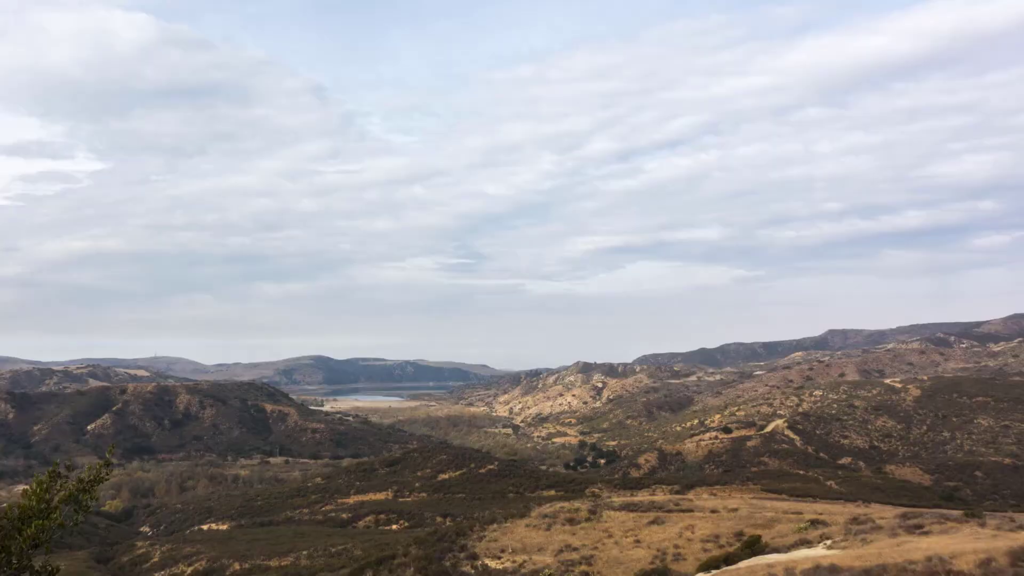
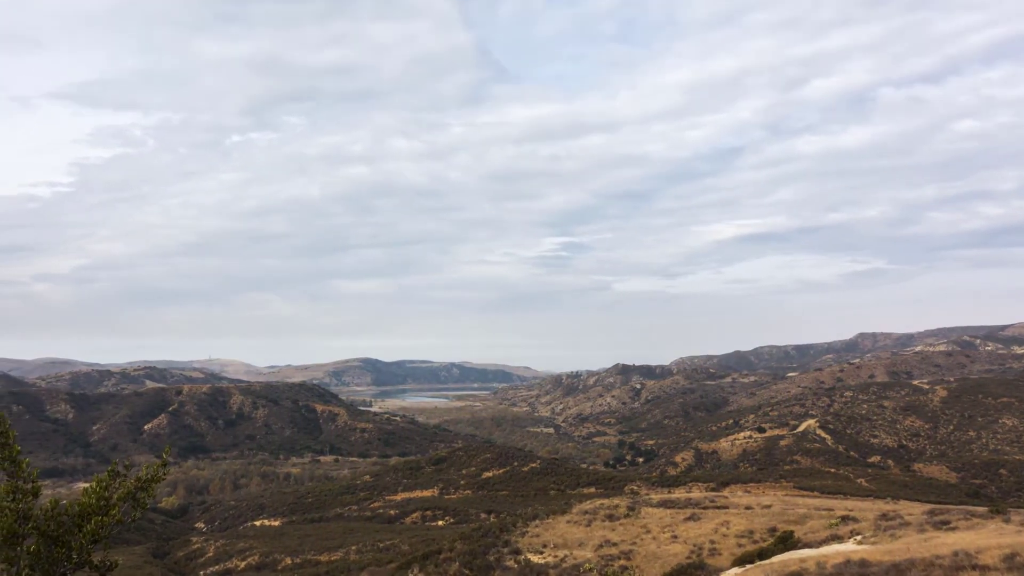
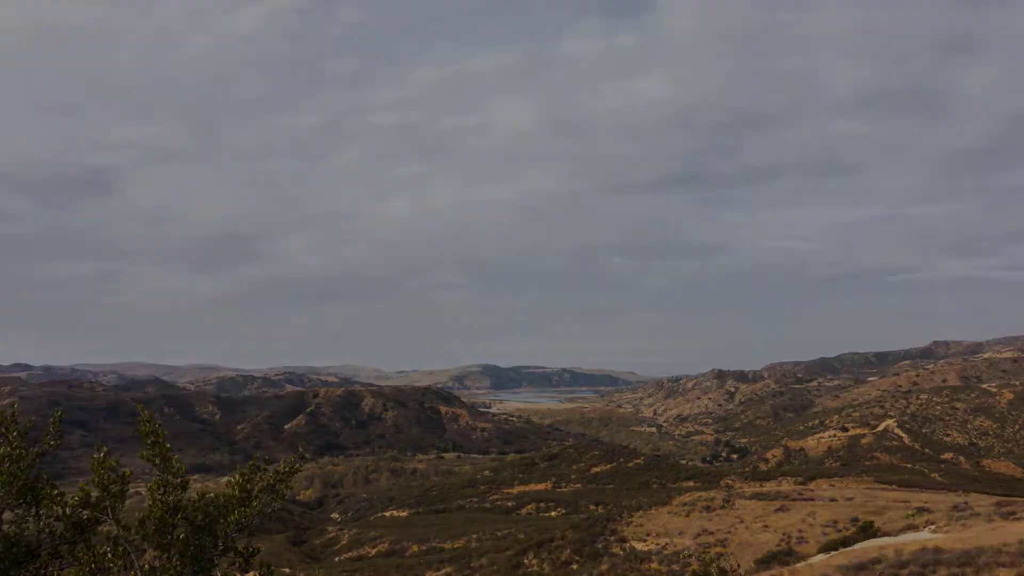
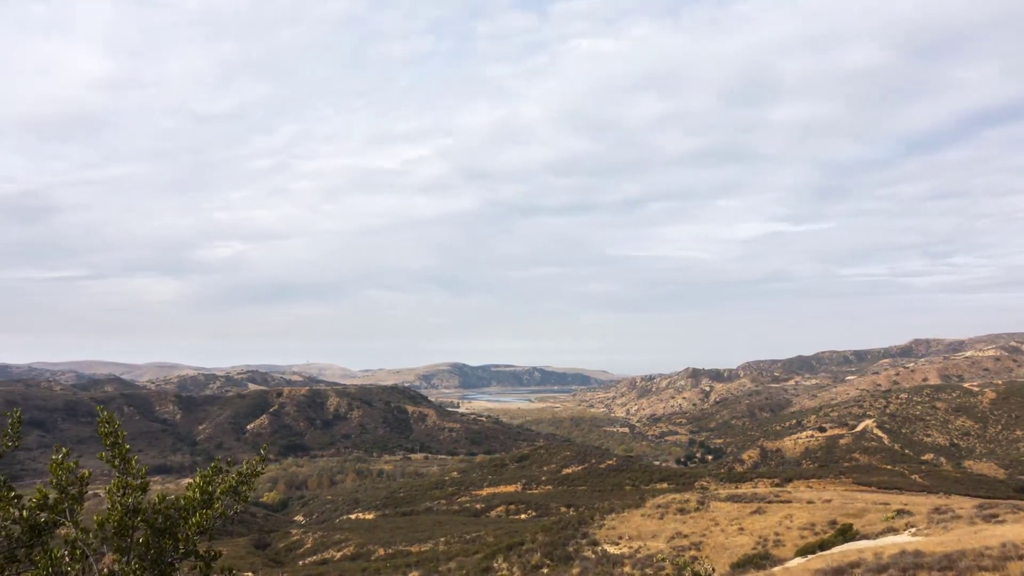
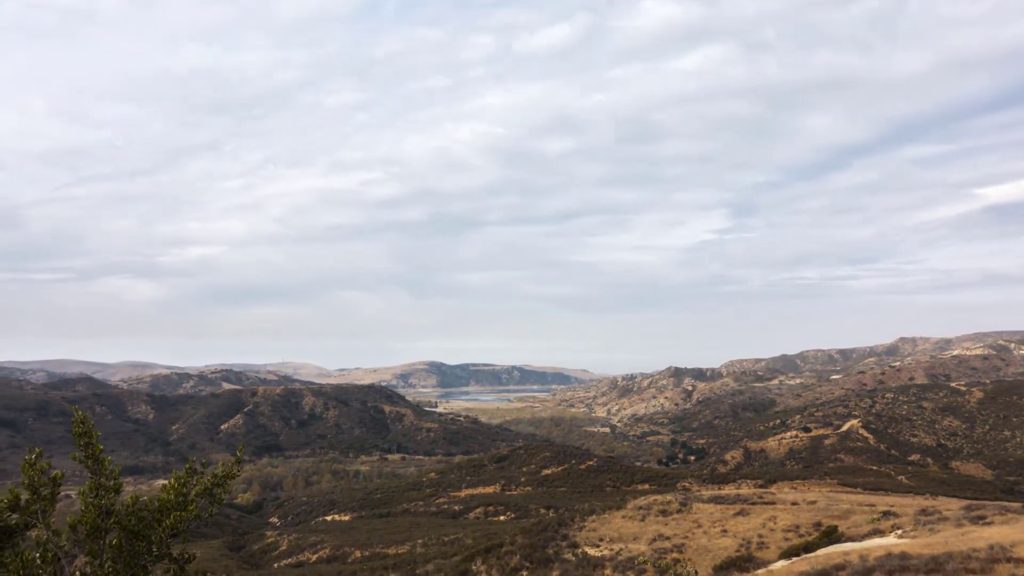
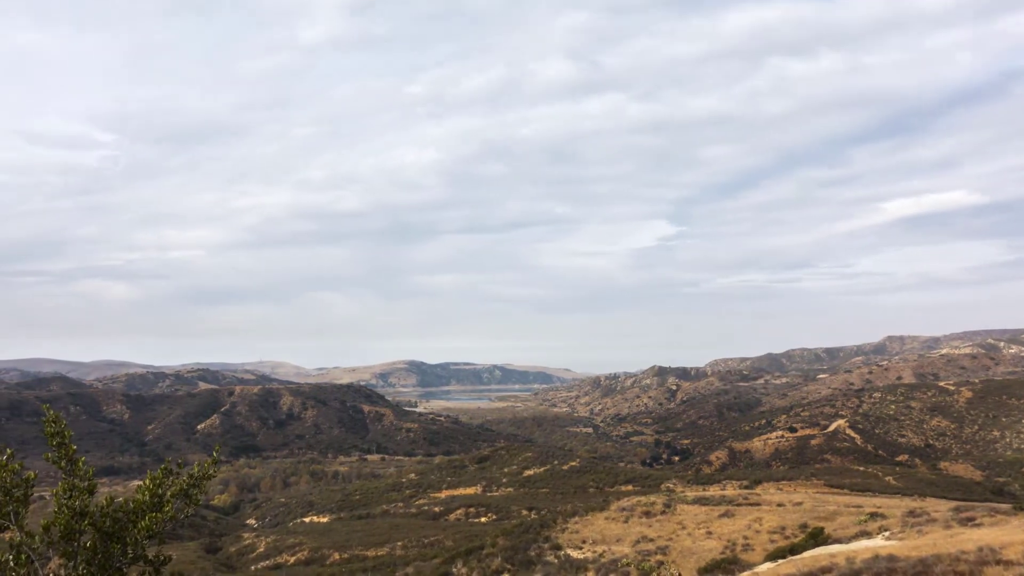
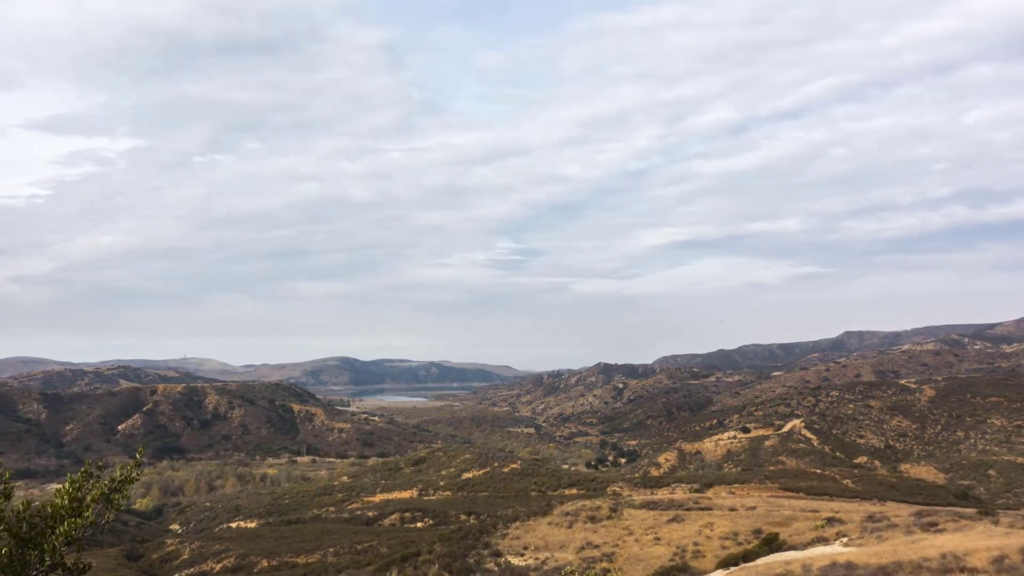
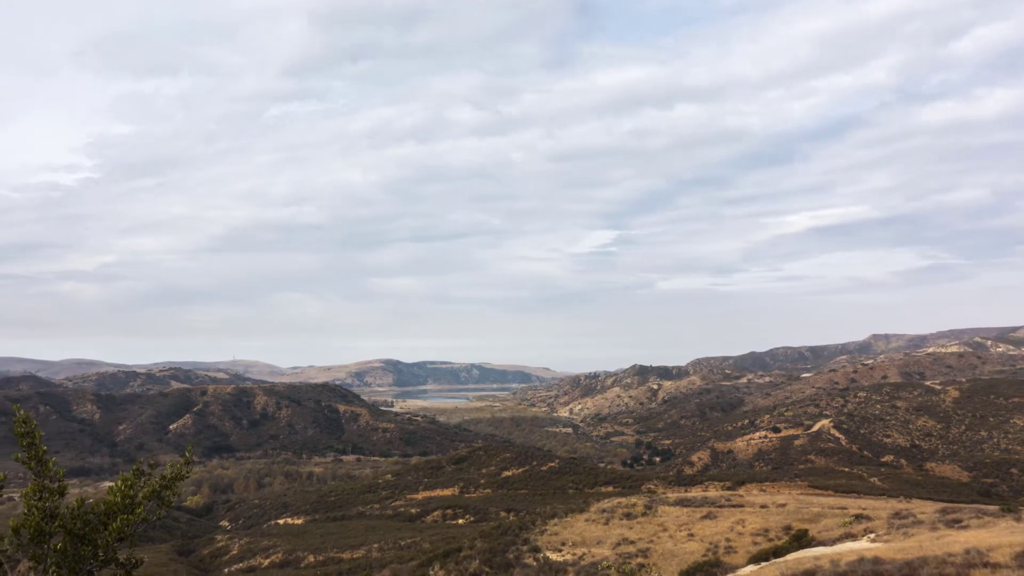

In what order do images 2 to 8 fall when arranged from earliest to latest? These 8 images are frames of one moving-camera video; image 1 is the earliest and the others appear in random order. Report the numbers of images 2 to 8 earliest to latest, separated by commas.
7, 2, 8, 6, 5, 4, 3
